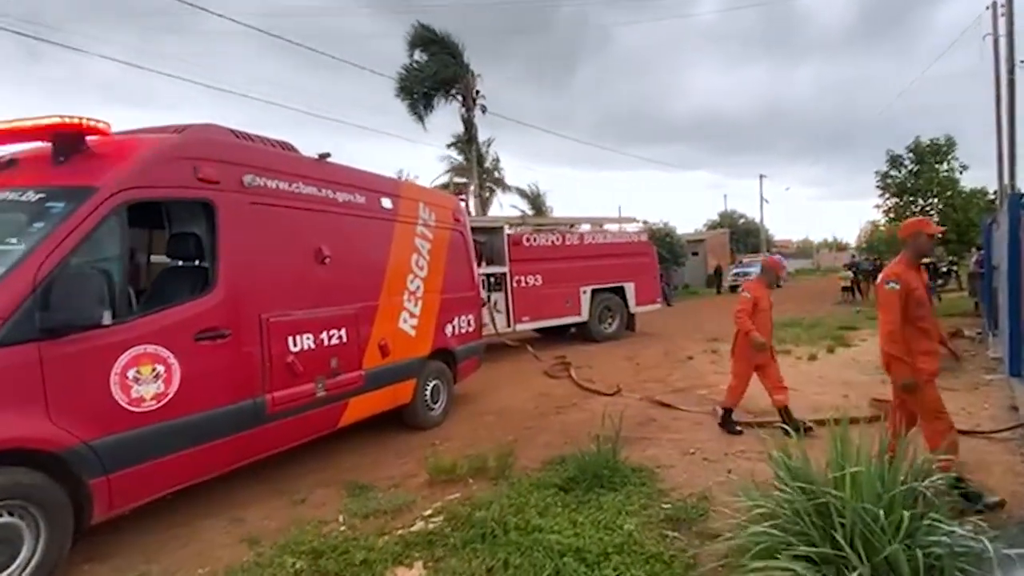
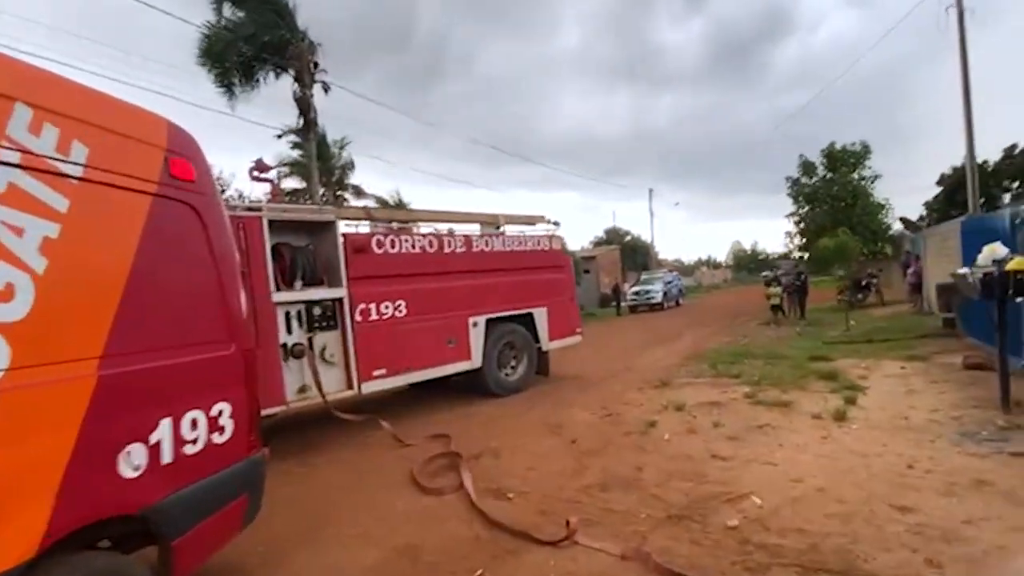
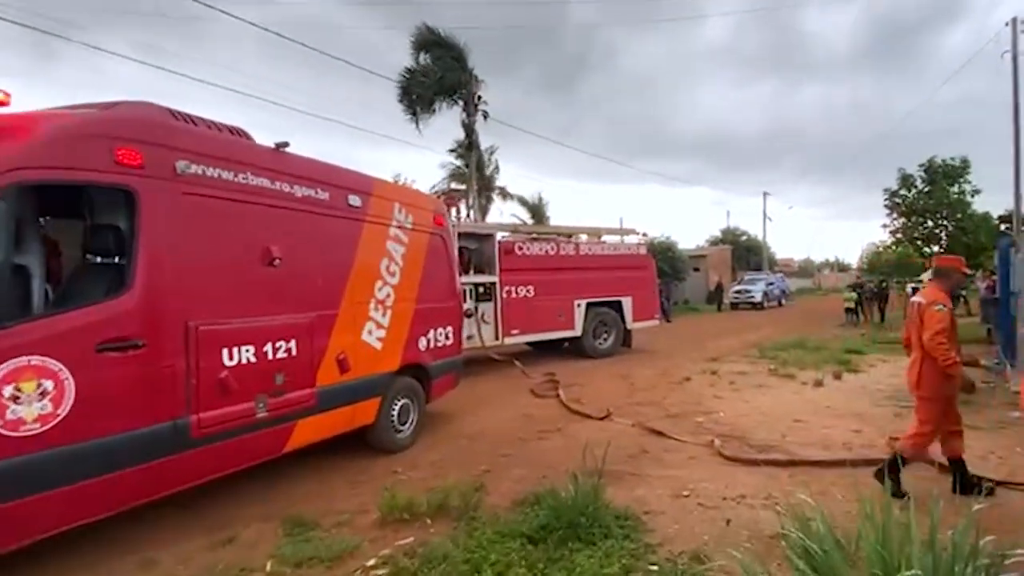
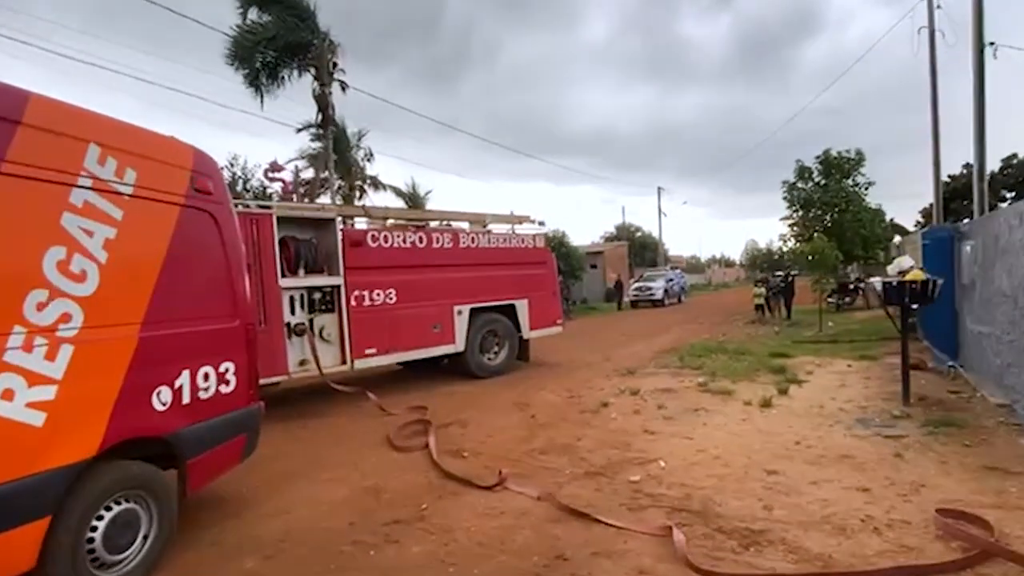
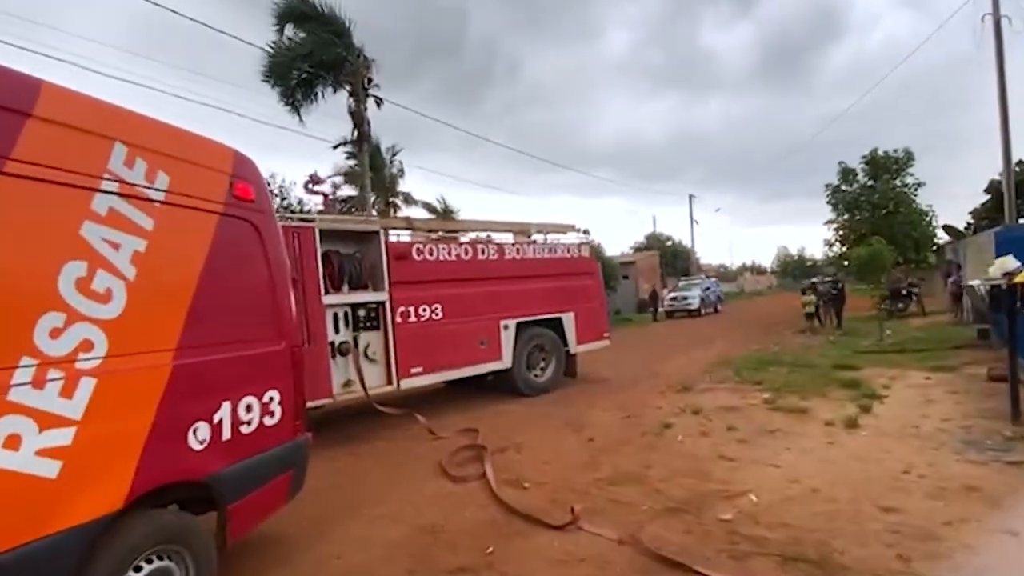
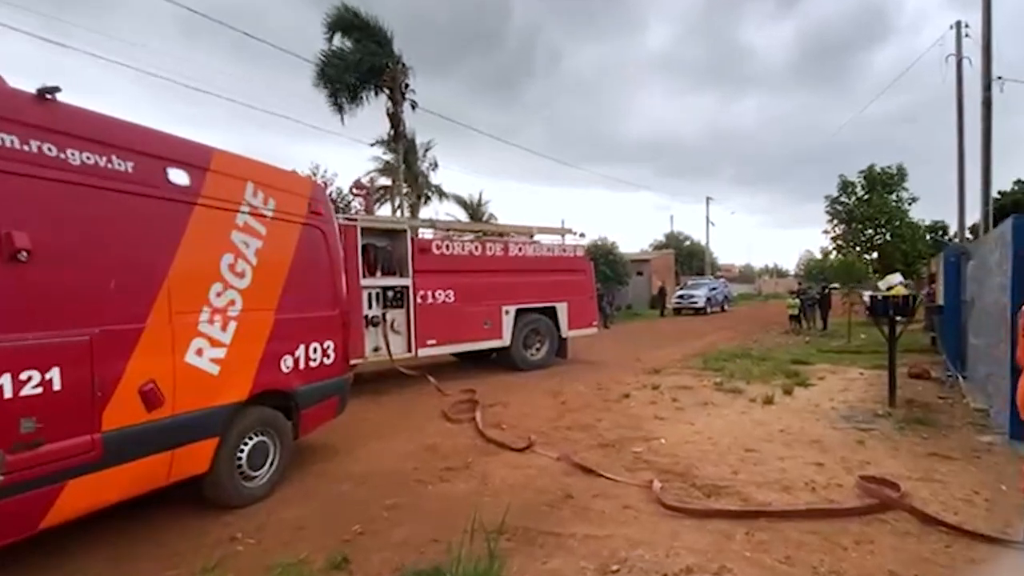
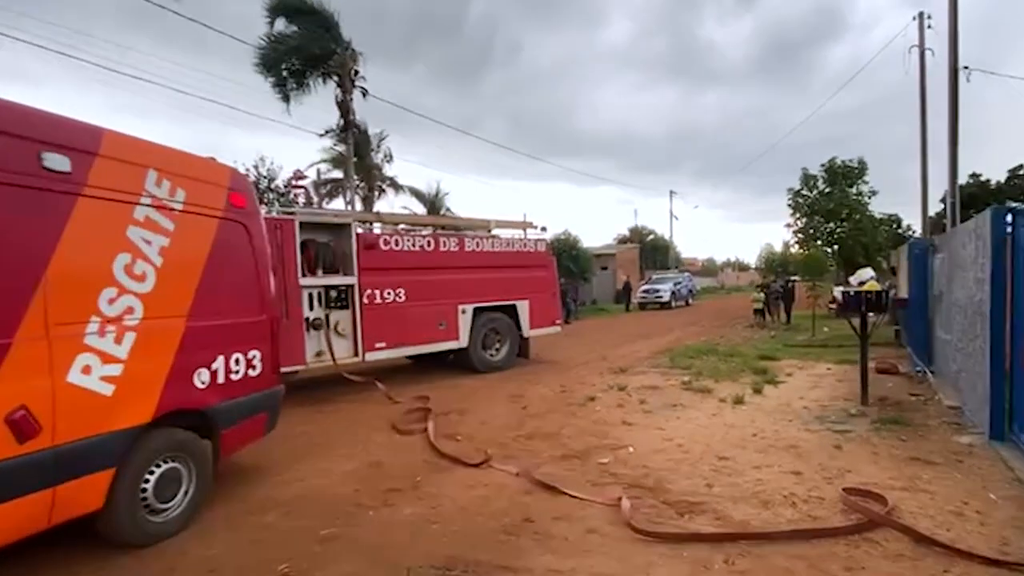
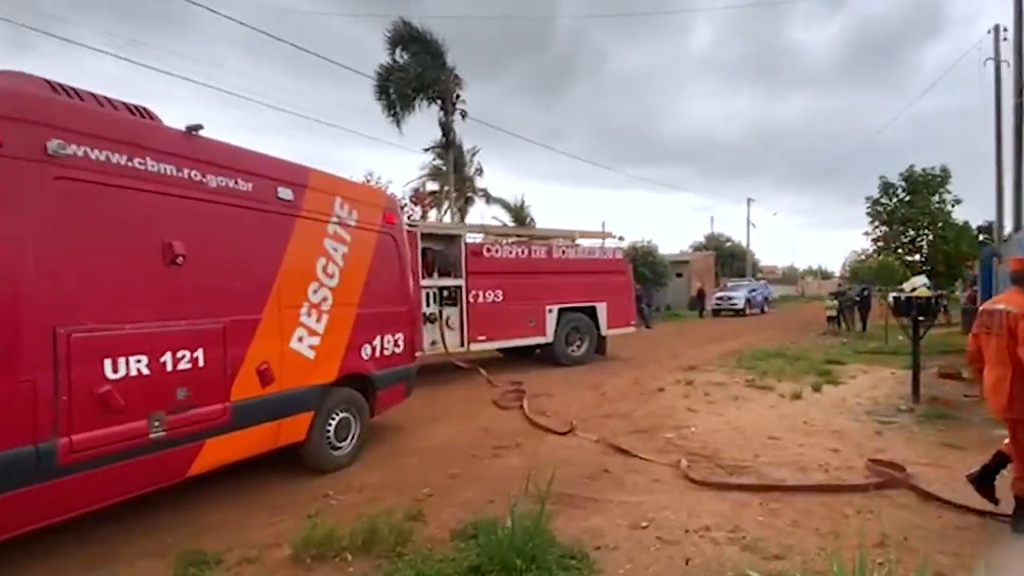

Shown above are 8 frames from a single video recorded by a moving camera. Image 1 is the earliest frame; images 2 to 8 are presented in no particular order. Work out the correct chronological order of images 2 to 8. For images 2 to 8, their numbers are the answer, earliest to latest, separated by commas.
3, 8, 6, 7, 4, 5, 2
